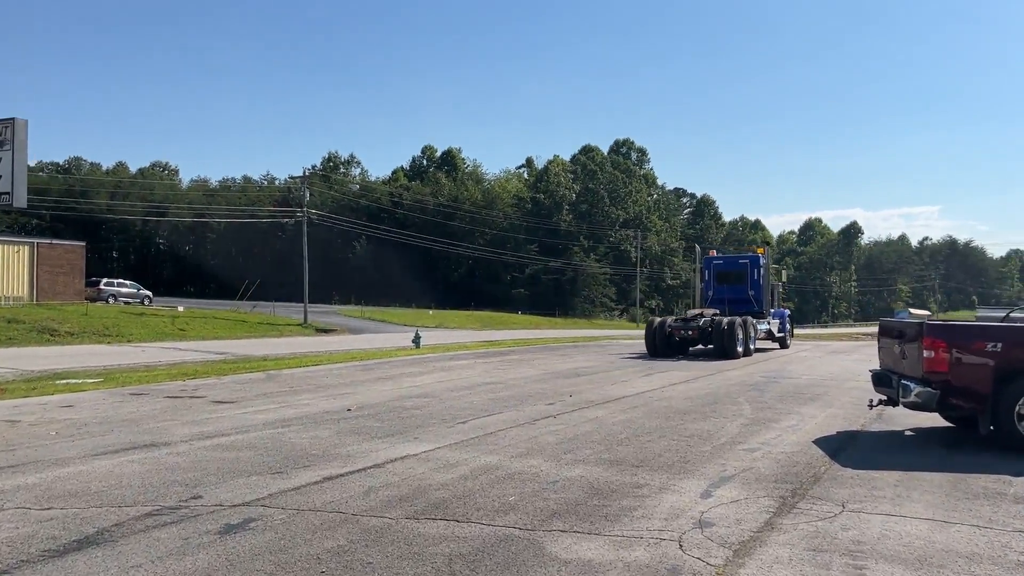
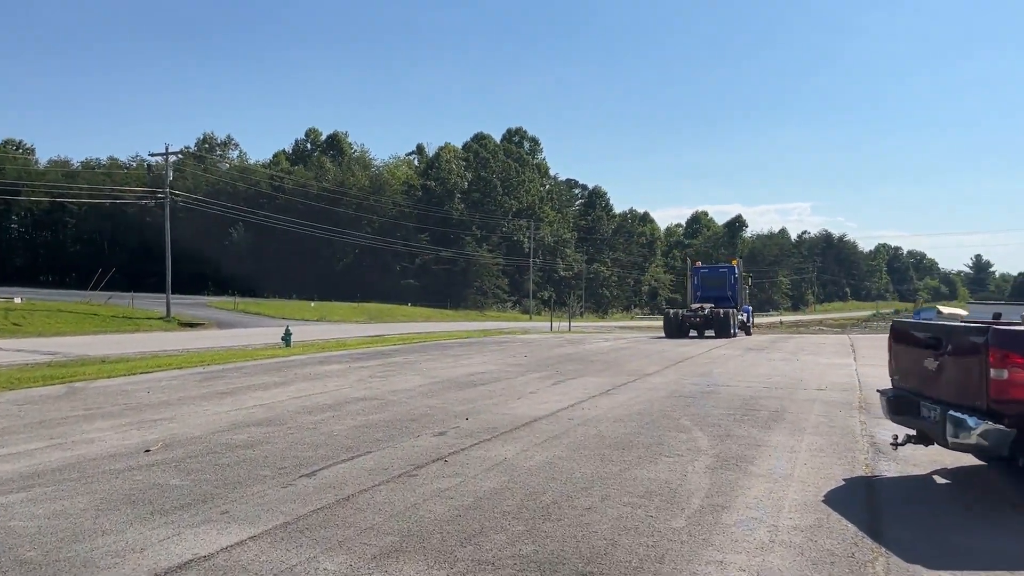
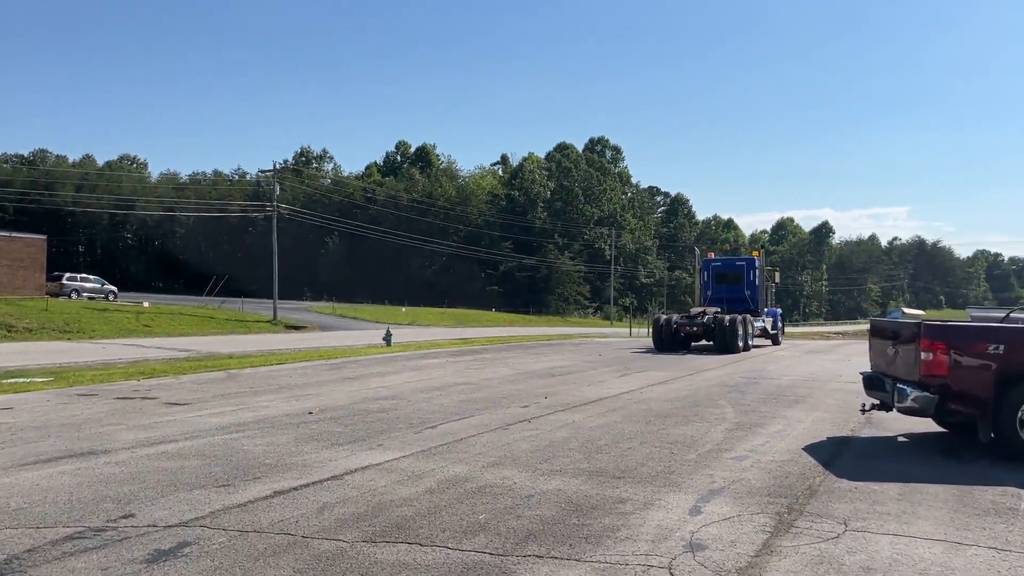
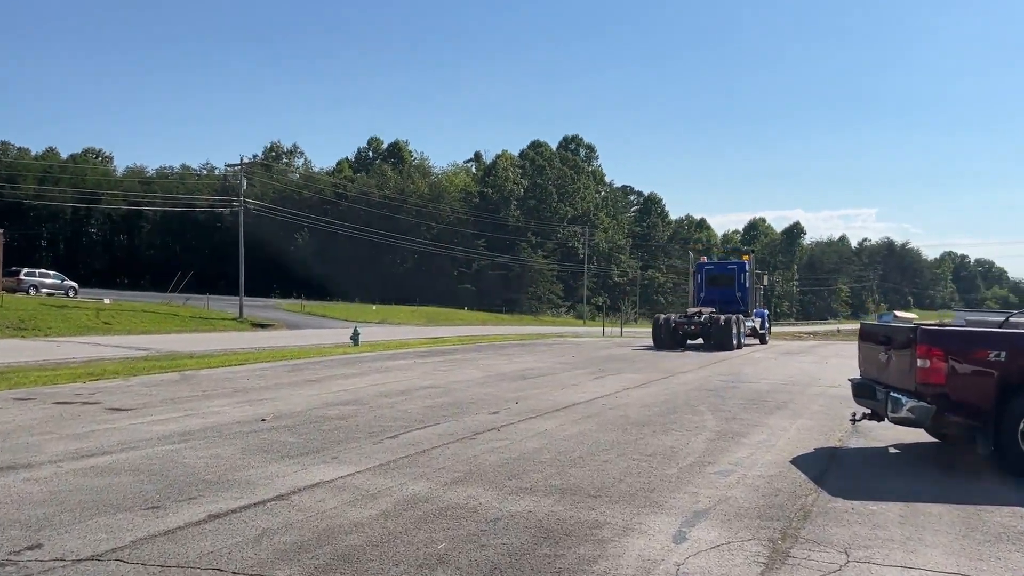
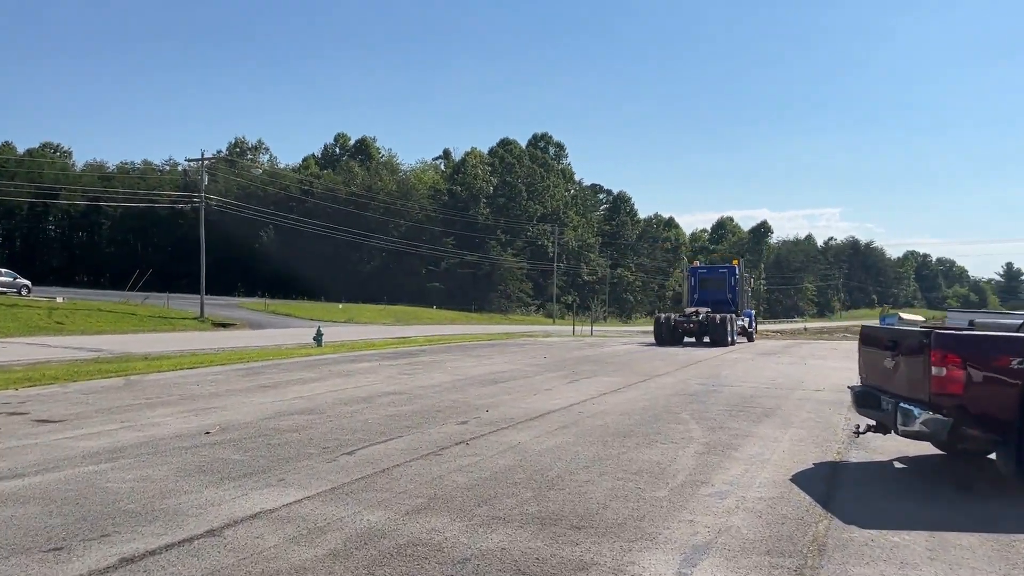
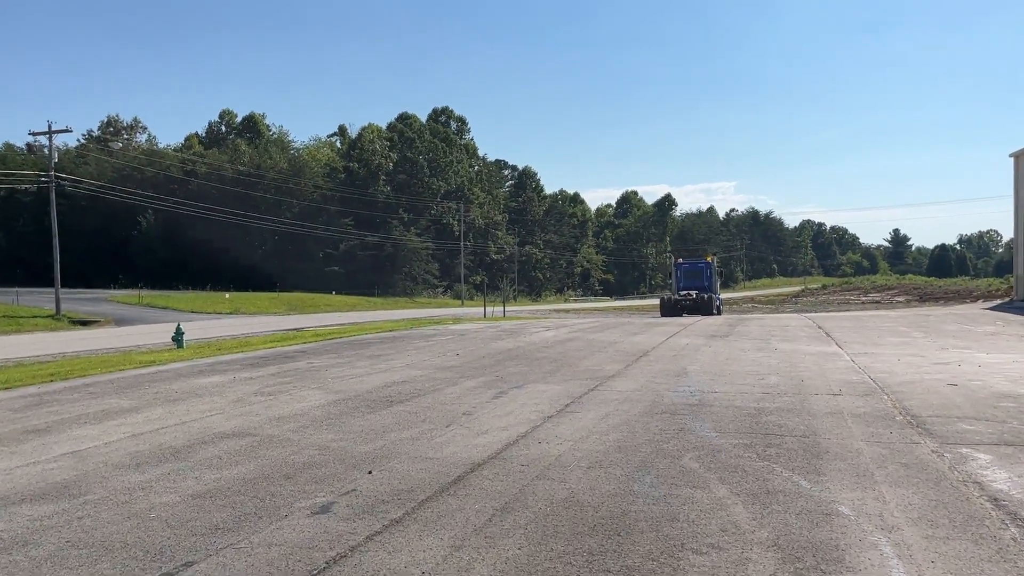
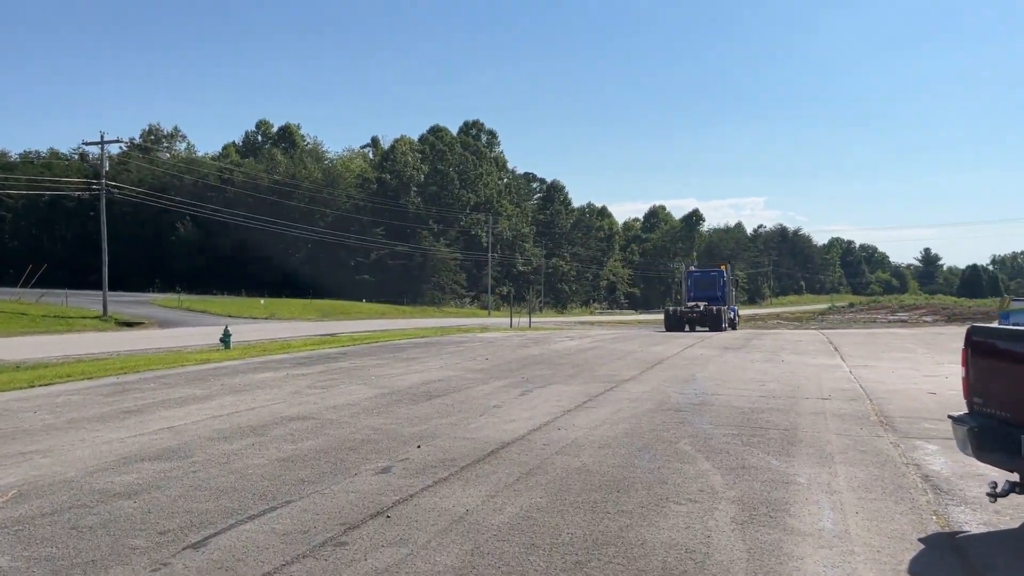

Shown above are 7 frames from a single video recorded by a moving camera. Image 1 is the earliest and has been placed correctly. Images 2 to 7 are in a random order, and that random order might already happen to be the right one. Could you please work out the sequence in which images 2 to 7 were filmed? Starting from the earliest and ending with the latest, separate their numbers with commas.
3, 4, 5, 2, 7, 6
